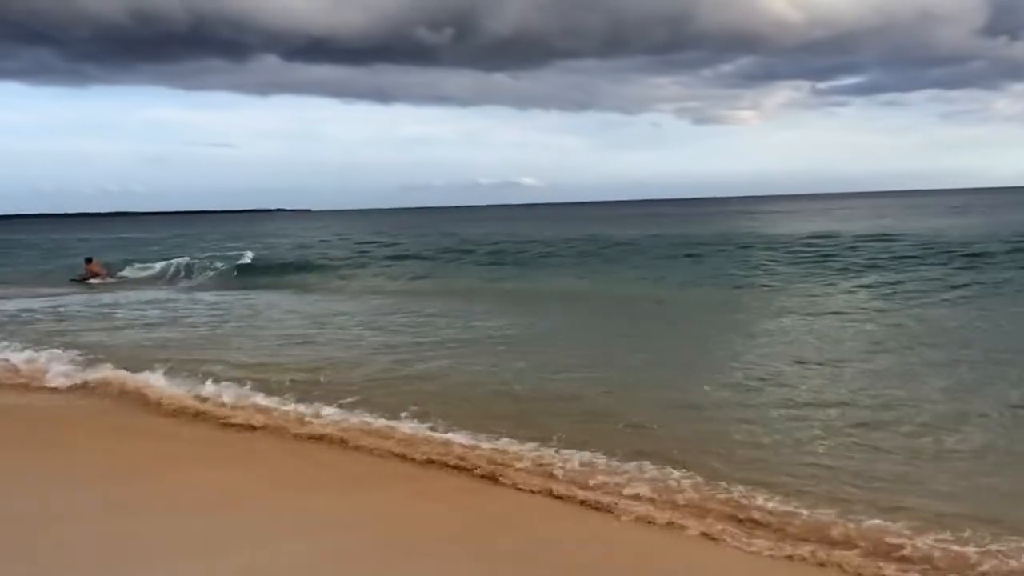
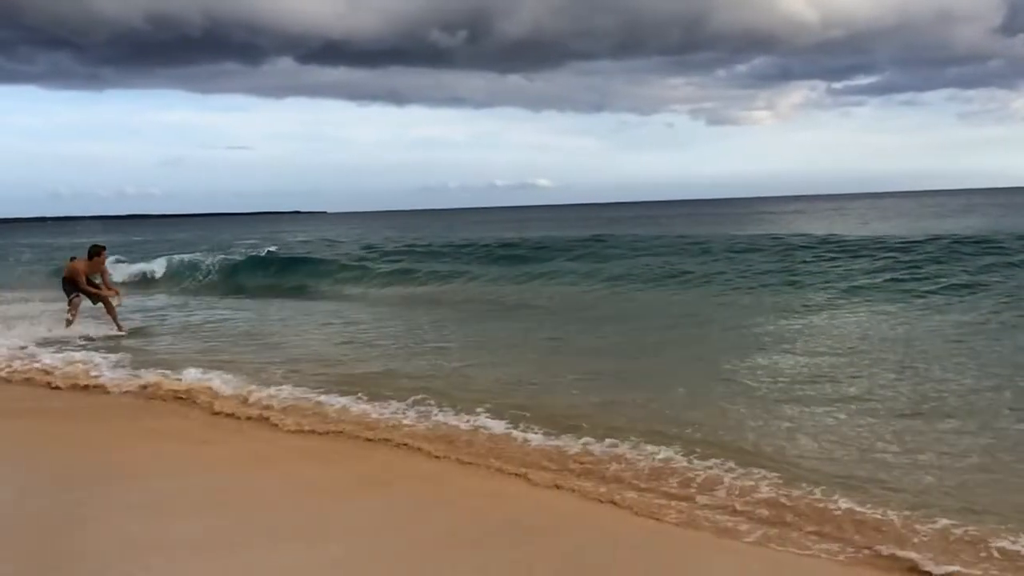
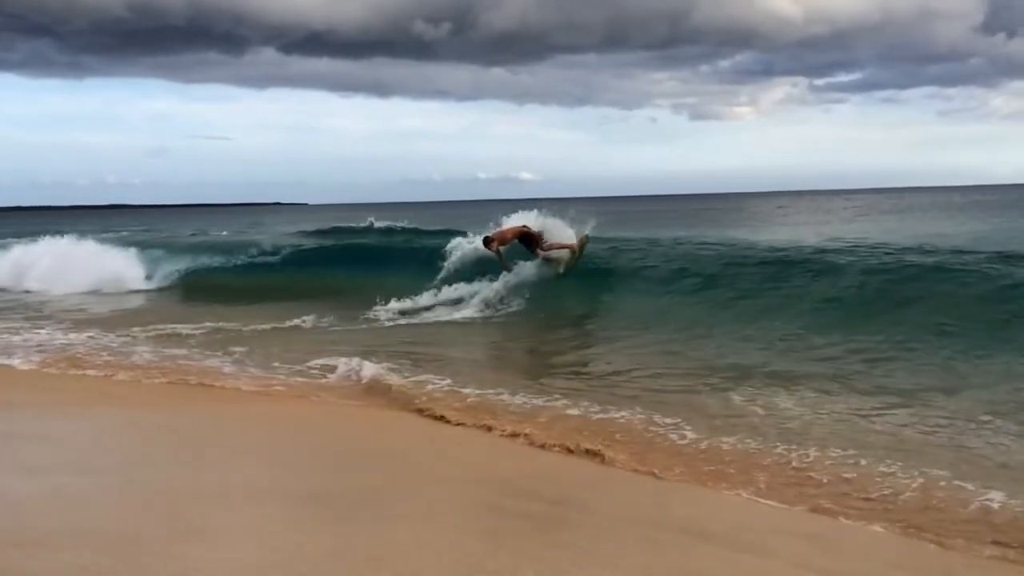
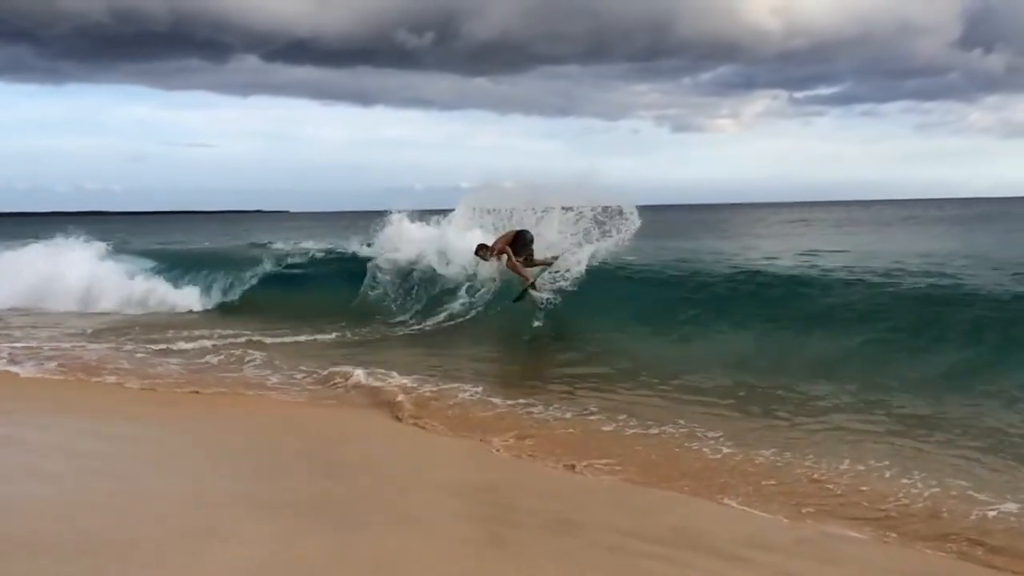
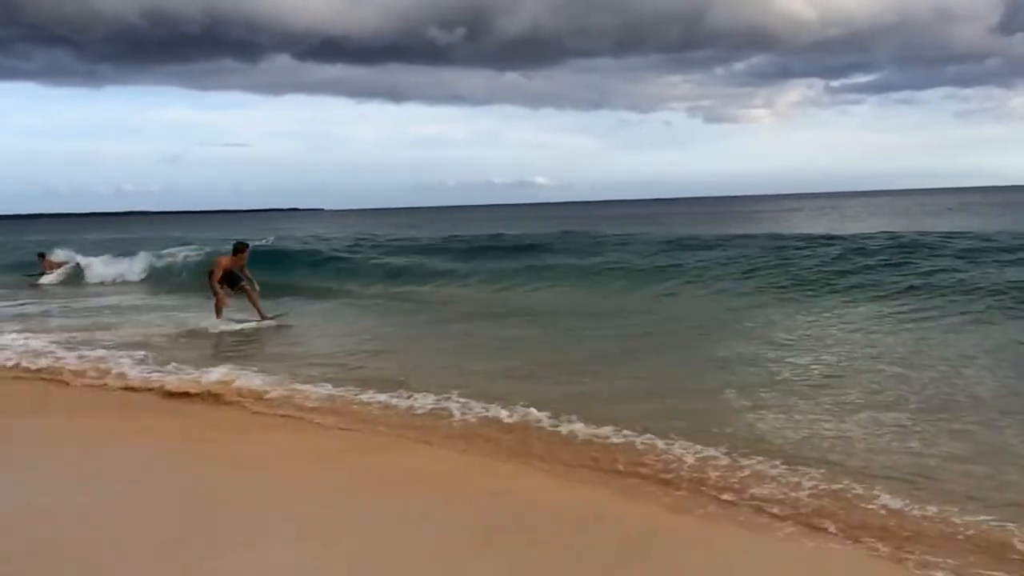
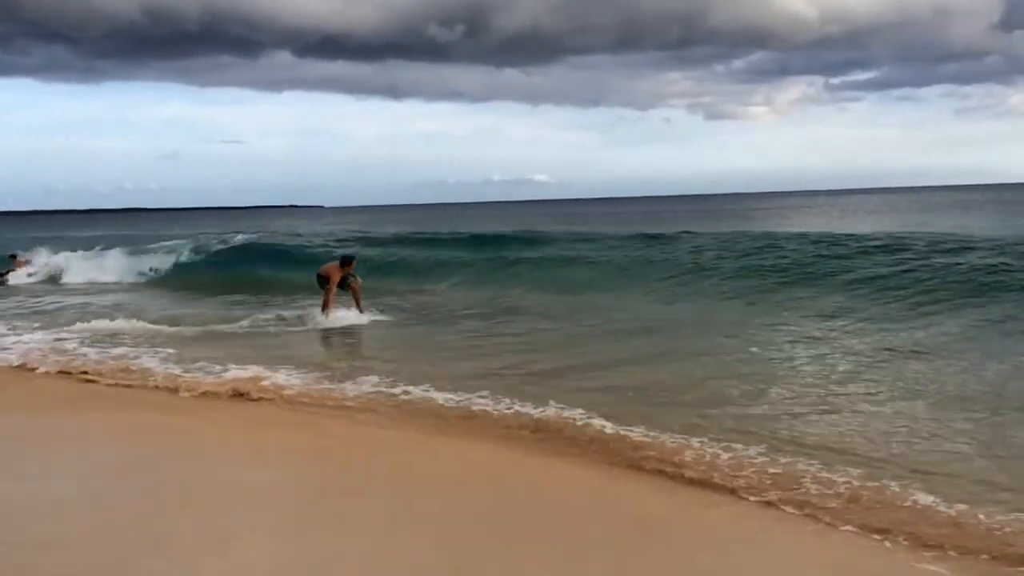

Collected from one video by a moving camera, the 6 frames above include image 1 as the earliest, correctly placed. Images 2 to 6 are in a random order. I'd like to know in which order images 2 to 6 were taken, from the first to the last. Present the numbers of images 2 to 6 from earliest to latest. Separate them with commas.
2, 5, 6, 3, 4
